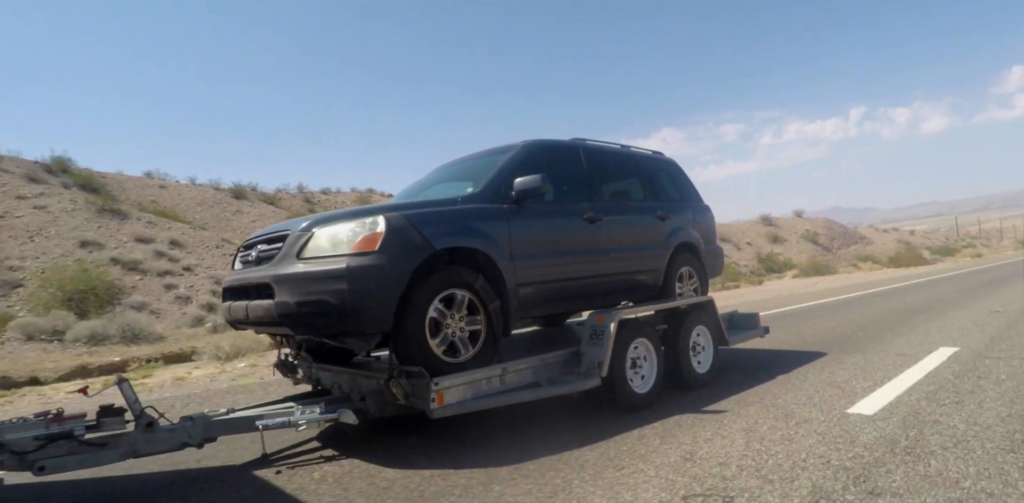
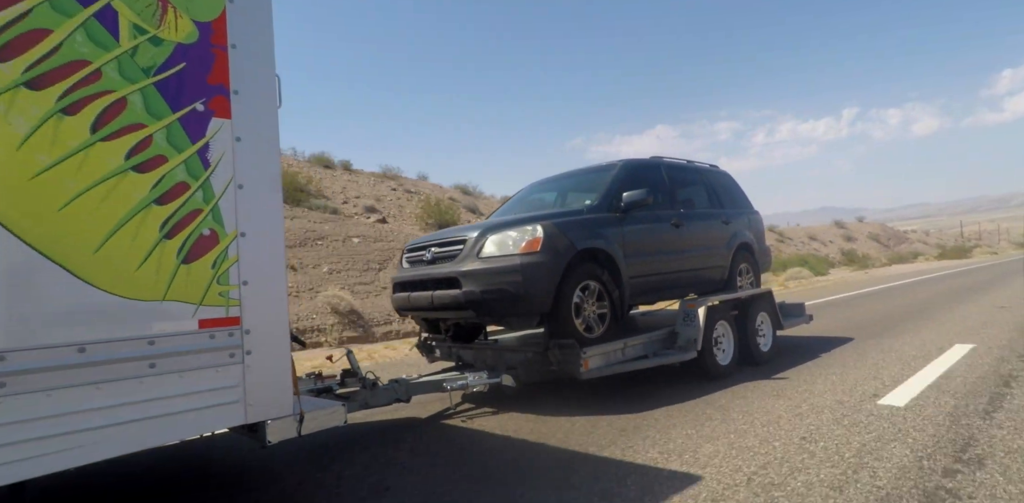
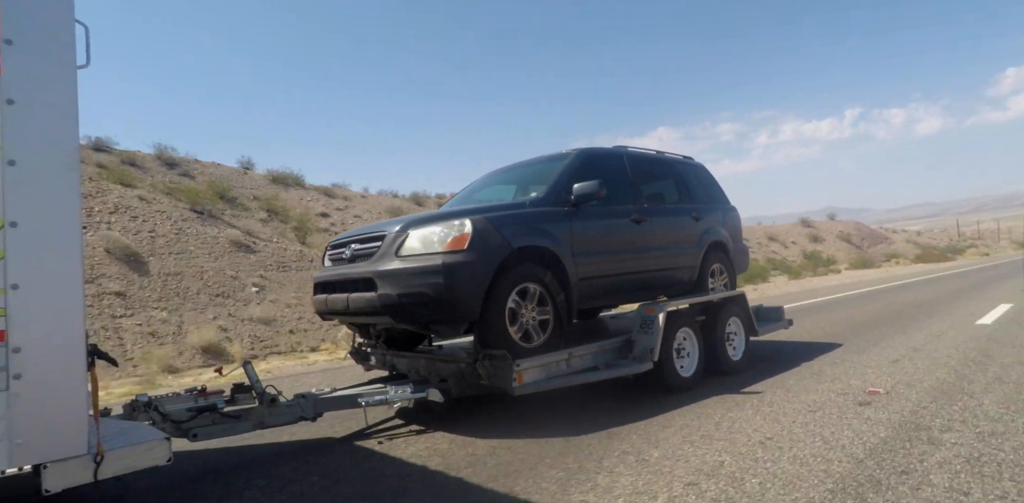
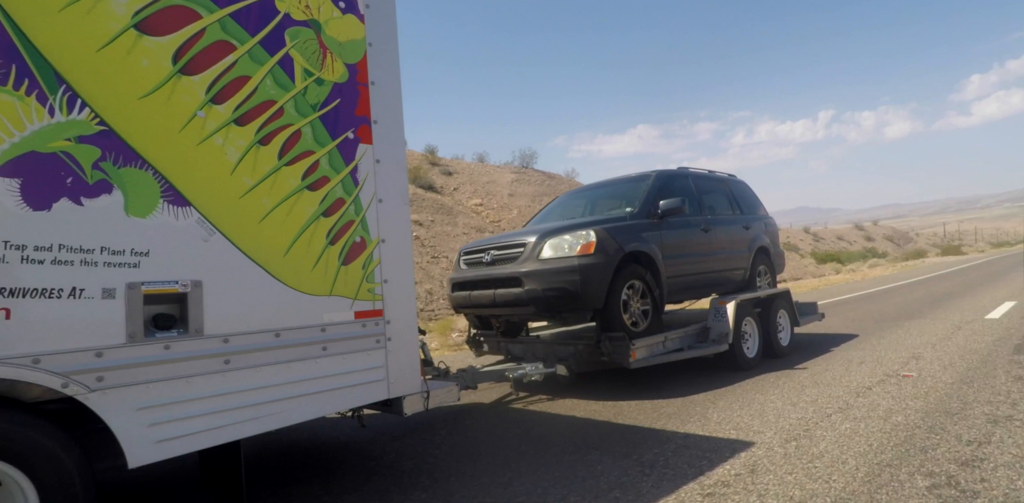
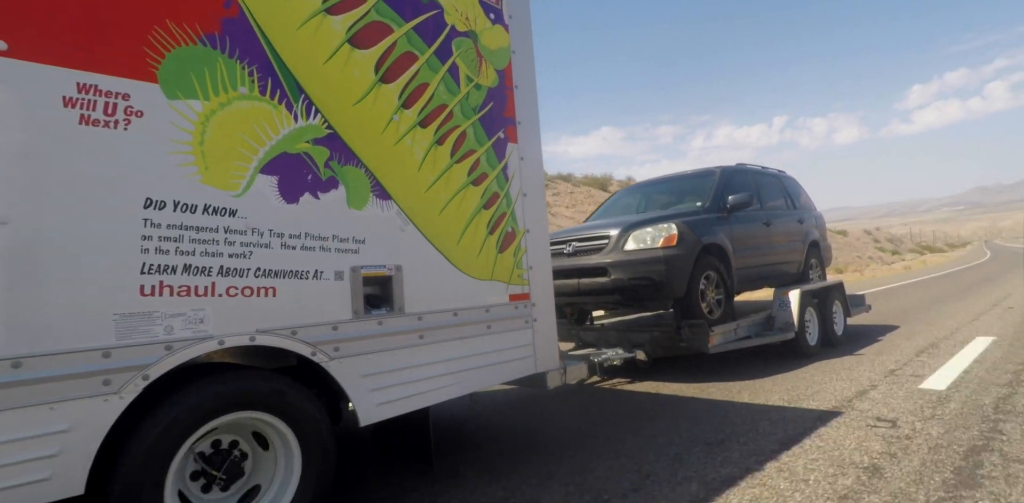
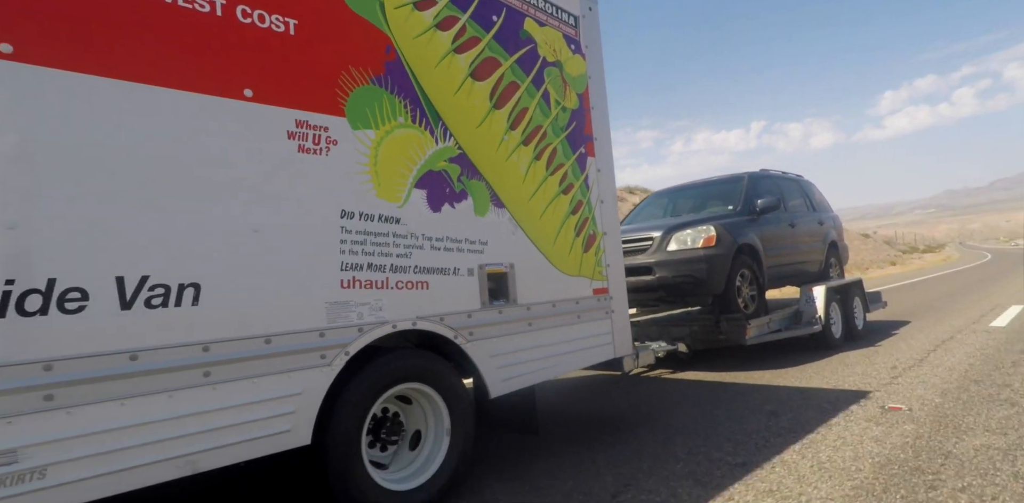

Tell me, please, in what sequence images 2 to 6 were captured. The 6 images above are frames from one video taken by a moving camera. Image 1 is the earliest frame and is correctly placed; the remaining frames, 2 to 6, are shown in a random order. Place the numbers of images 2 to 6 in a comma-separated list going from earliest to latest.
3, 2, 4, 5, 6
